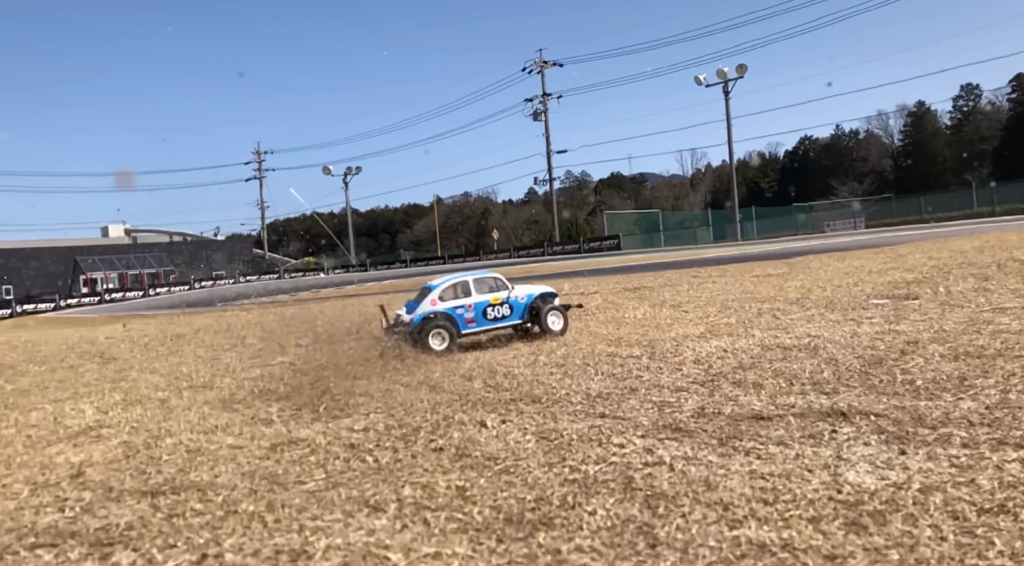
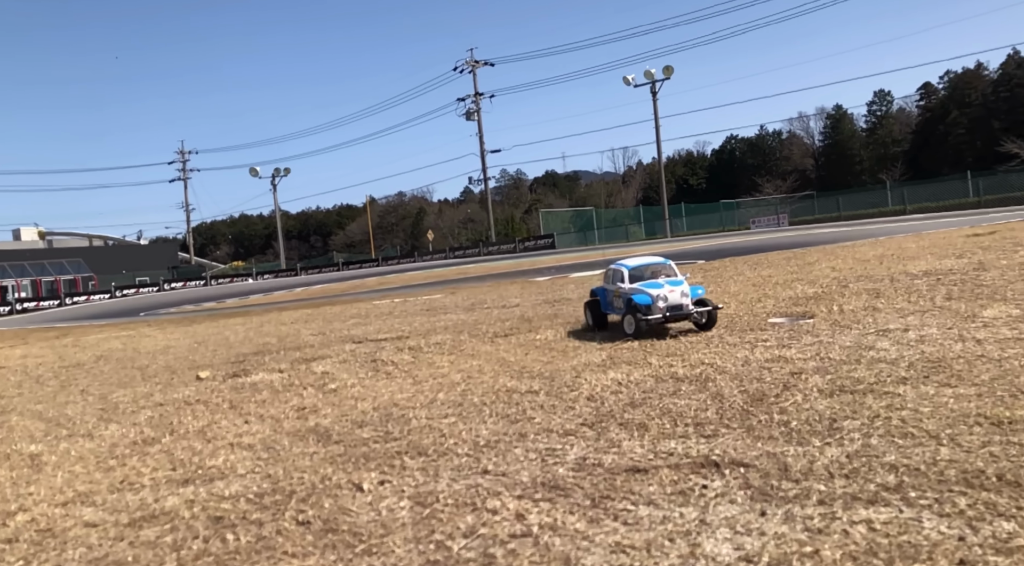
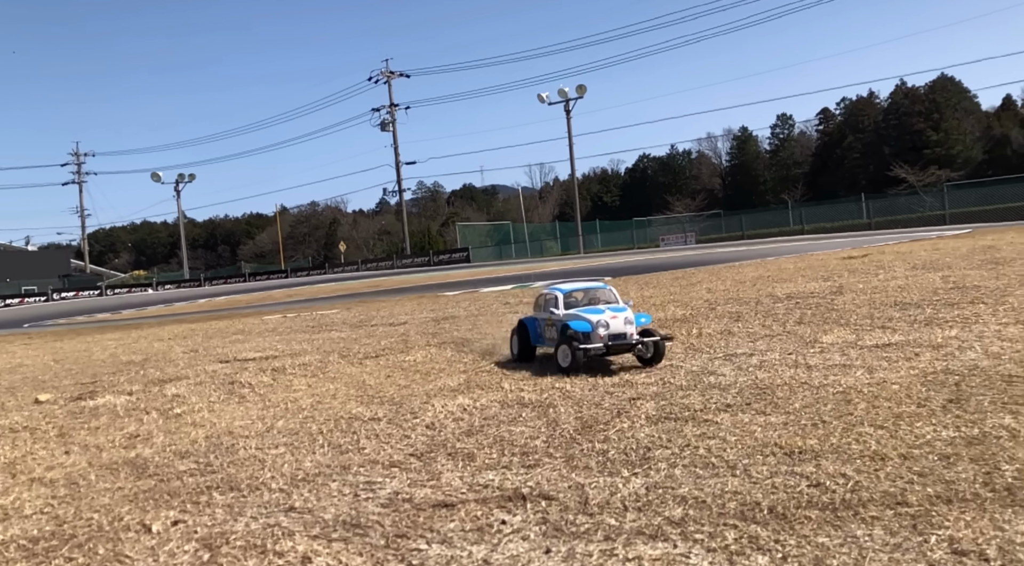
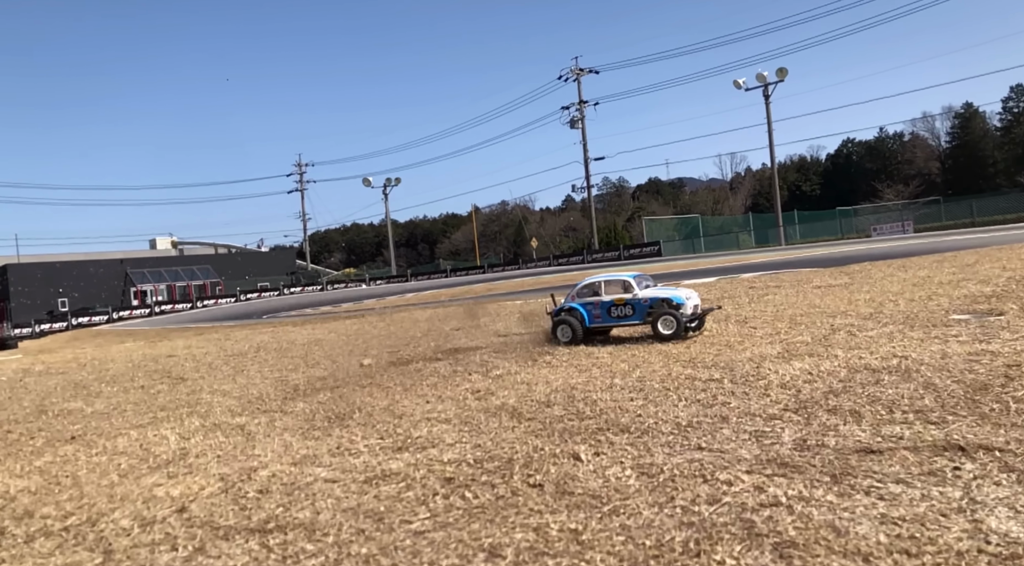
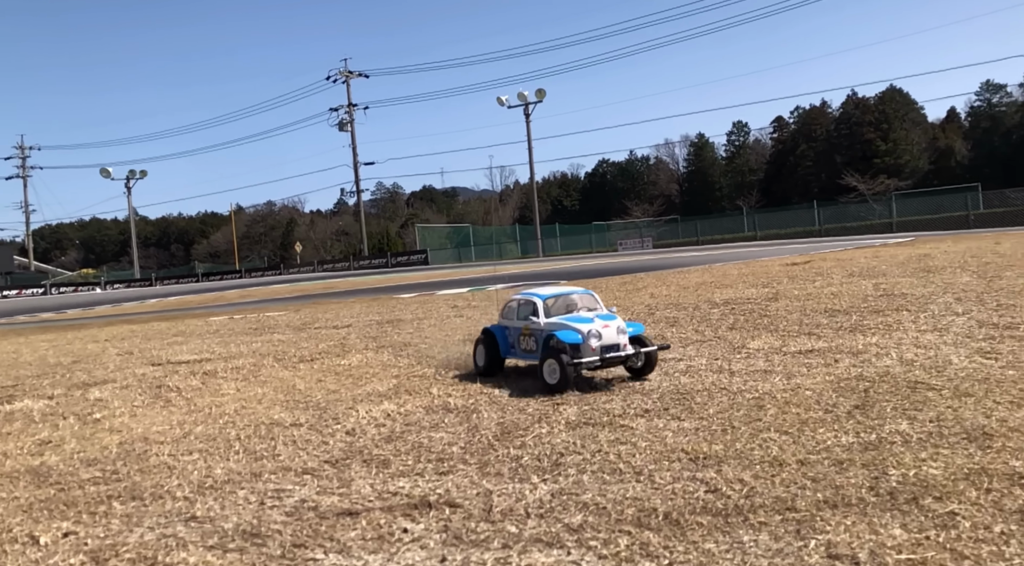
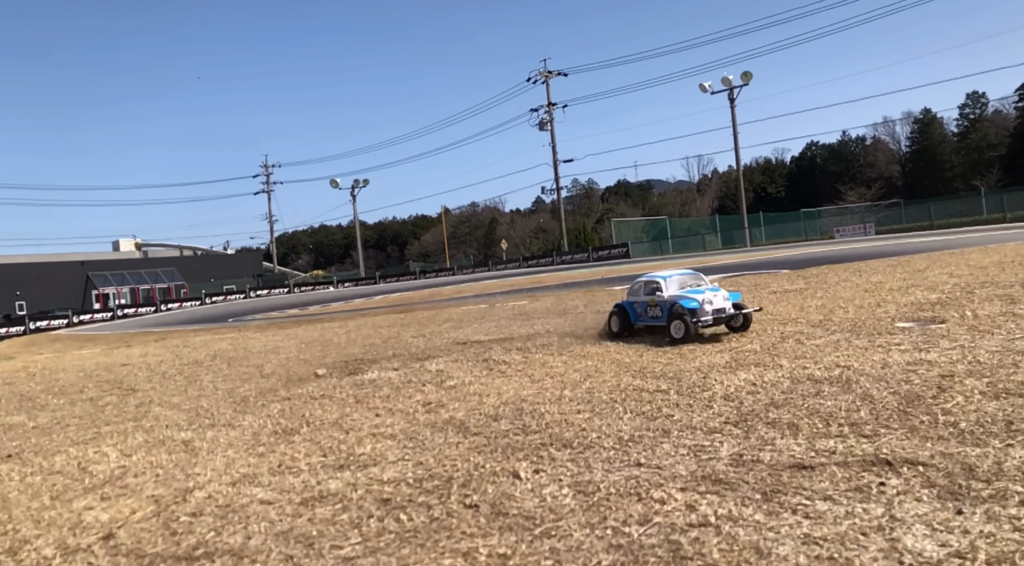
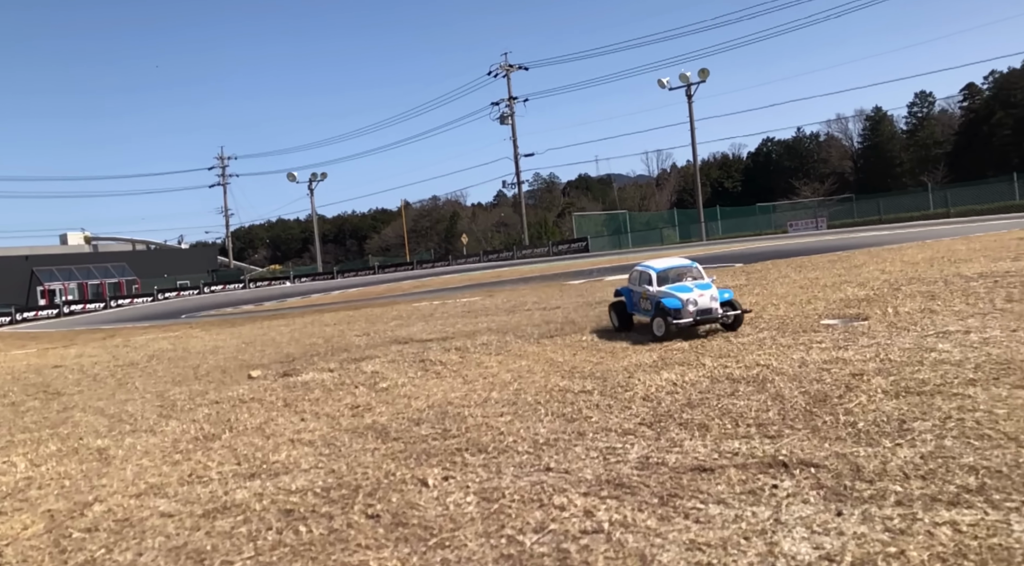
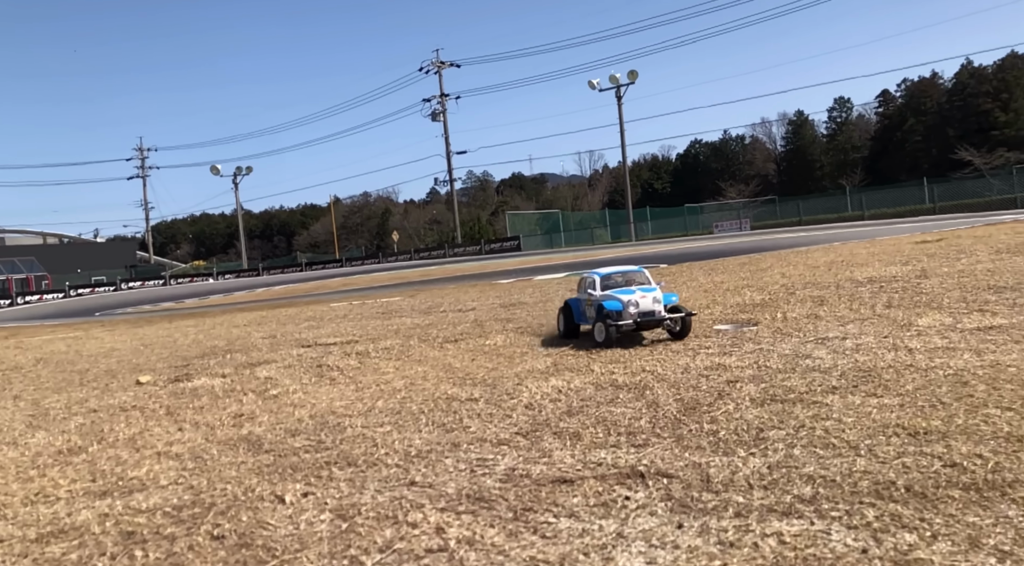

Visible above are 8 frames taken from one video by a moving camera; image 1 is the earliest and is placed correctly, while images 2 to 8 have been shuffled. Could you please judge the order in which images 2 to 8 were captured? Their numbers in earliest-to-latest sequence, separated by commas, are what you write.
4, 6, 7, 2, 8, 3, 5
